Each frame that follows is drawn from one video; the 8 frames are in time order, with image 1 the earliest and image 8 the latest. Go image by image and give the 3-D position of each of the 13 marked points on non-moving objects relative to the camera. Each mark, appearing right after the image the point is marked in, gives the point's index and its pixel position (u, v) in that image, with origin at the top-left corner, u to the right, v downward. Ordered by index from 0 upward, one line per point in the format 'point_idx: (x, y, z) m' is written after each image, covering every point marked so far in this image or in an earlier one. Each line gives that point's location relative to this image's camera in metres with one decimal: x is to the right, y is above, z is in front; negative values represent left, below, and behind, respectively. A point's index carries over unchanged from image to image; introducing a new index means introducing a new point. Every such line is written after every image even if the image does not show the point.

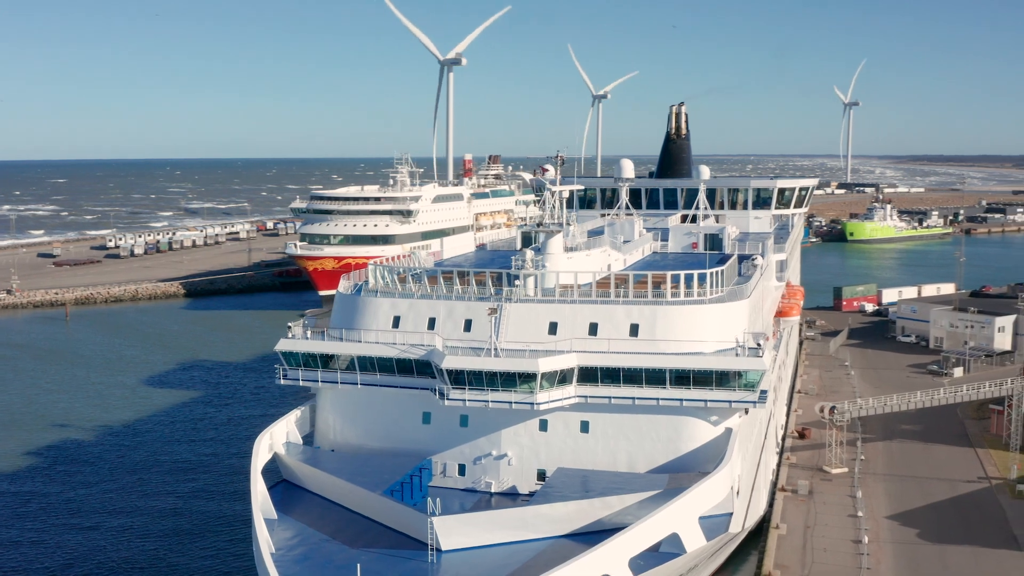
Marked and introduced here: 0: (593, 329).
0: (+0.8, -0.4, +12.9) m
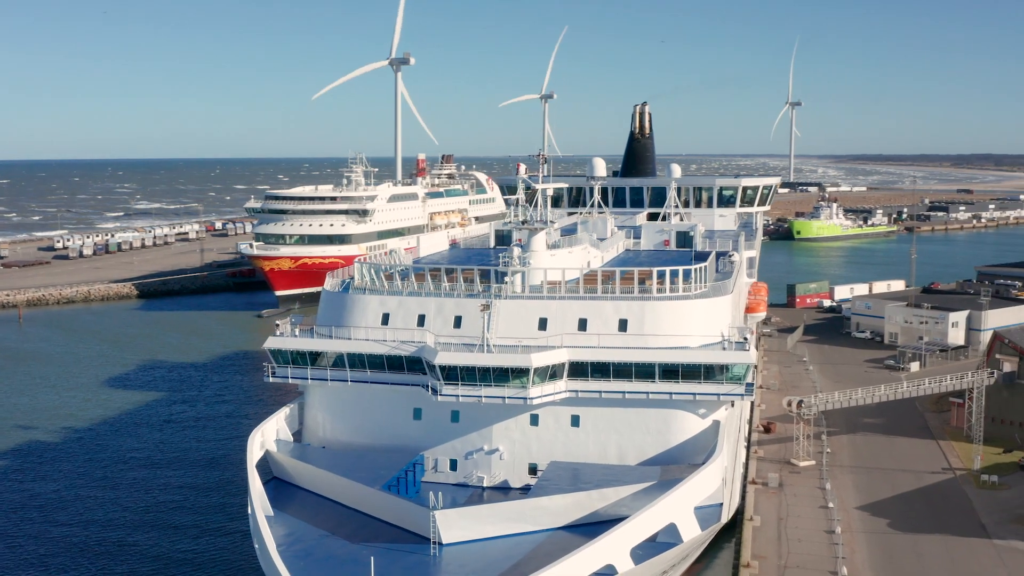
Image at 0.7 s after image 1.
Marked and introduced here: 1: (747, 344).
0: (+0.7, -0.3, +13.1) m
1: (+2.1, -0.5, +13.0) m
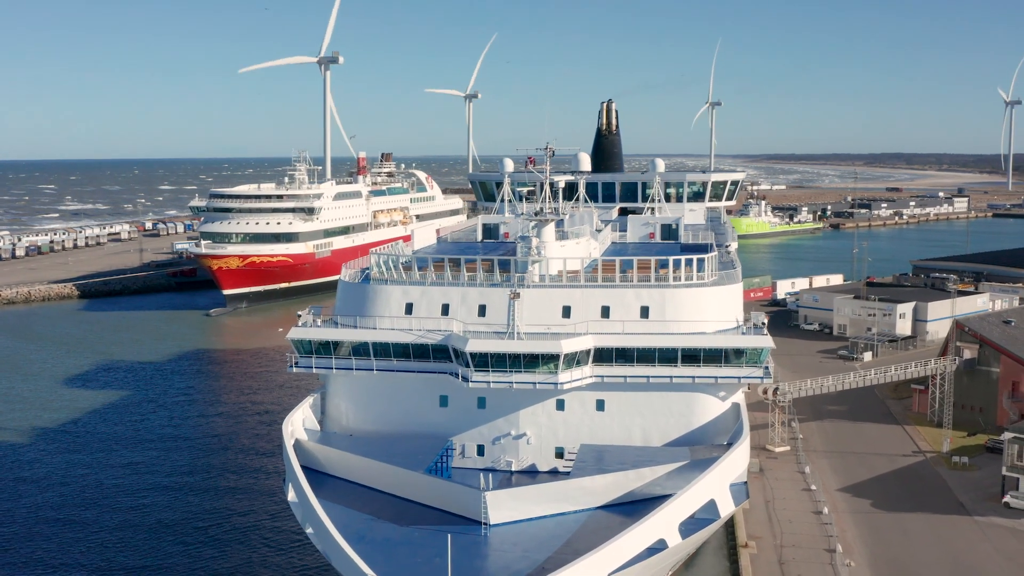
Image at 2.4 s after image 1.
0: (+0.9, -0.2, +13.5) m
1: (+2.3, -0.4, +13.5) m
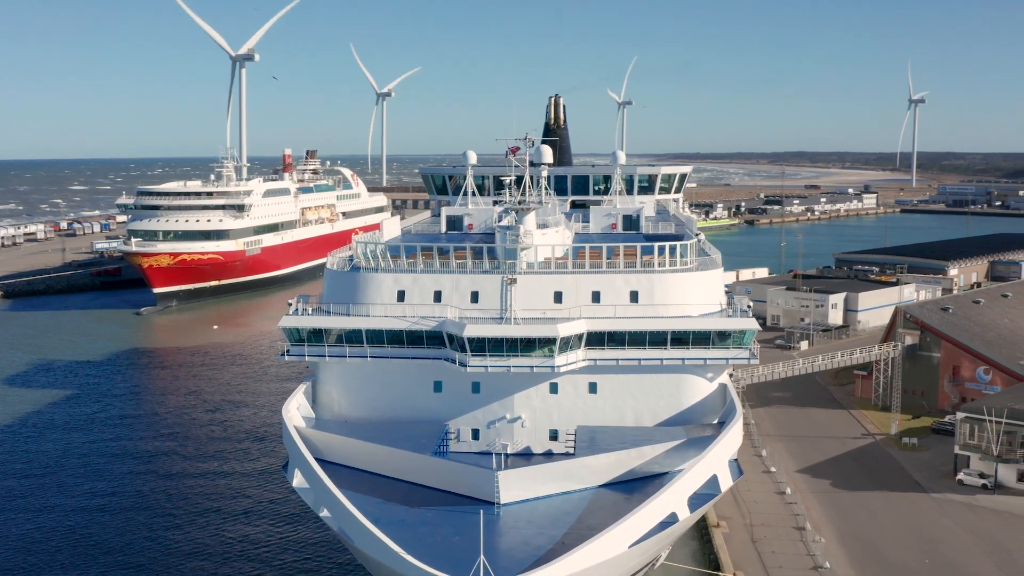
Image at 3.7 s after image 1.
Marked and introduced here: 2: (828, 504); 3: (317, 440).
0: (+0.8, -0.1, +13.9) m
1: (+2.3, -0.2, +14.0) m
2: (+3.8, -2.6, +17.2) m
3: (-1.8, -1.4, +12.9) m
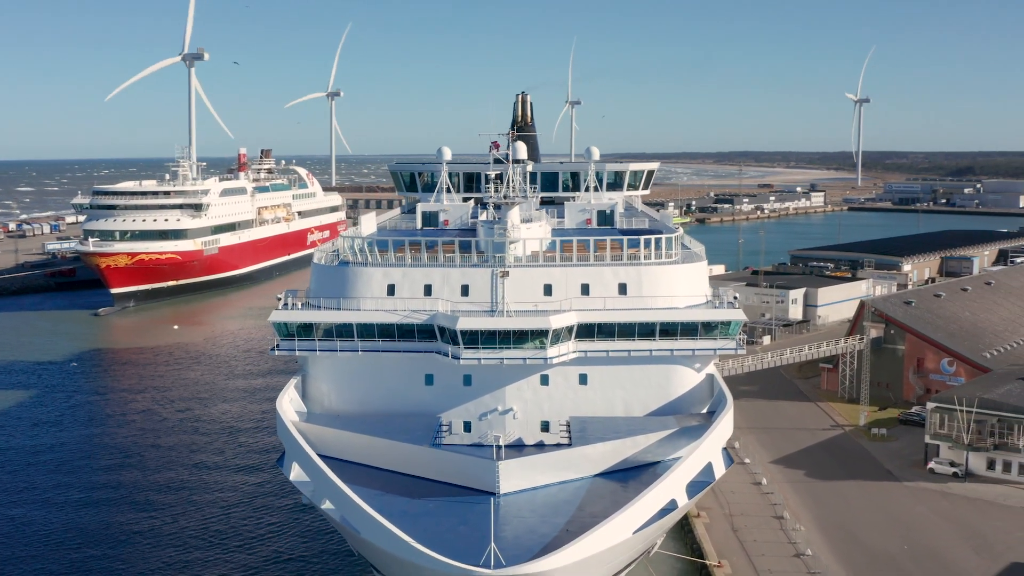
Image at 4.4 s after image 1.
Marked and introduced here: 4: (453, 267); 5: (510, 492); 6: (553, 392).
0: (+0.7, 0.0, +14.0) m
1: (+2.2, -0.1, +14.2) m
2: (+3.6, -2.5, +17.4) m
3: (-1.8, -1.3, +12.9) m
4: (-0.6, +0.2, +14.0) m
5: (0.0, -1.7, +11.9) m
6: (+0.4, -1.0, +13.7) m
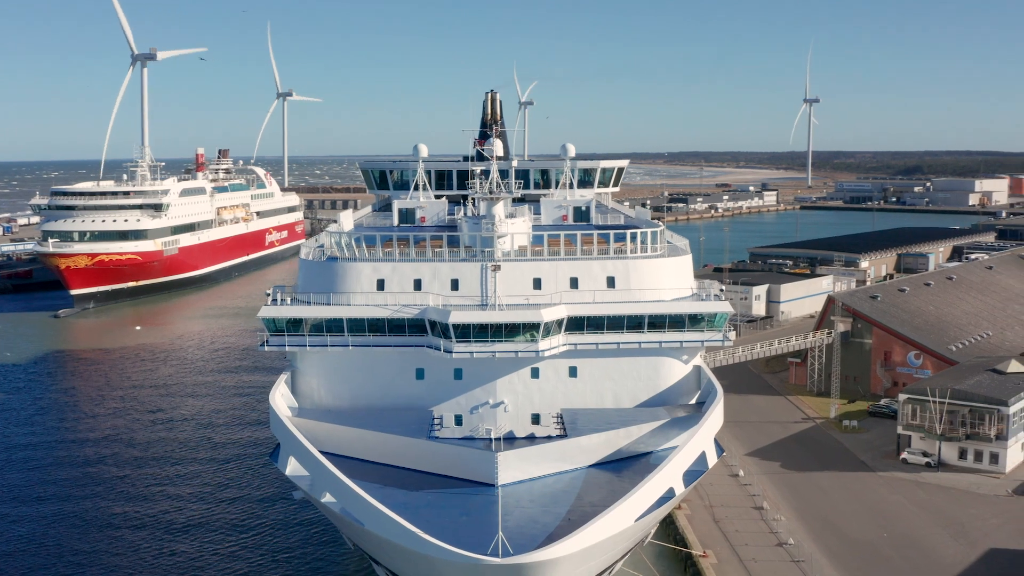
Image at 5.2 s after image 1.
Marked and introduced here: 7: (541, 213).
0: (+0.6, +0.1, +14.1) m
1: (+2.0, -0.1, +14.4) m
2: (+3.3, -2.4, +17.7) m
3: (-1.9, -1.3, +13.0) m
4: (-0.7, +0.3, +14.1) m
5: (0.0, -1.6, +12.0) m
6: (+0.3, -0.9, +13.8) m
7: (+0.4, +1.0, +19.4) m
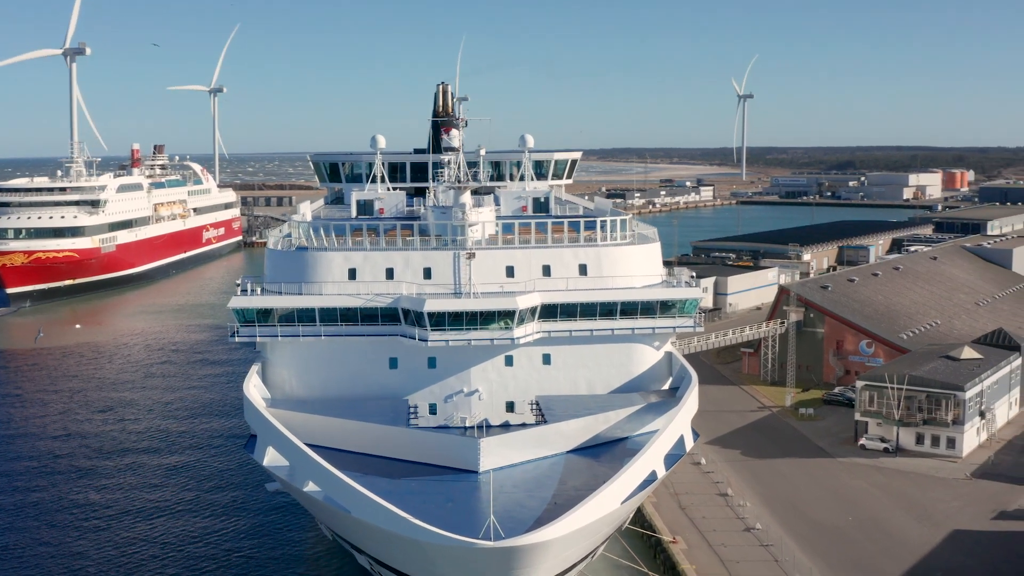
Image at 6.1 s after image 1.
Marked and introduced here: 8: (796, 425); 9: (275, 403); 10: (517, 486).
0: (+0.3, +0.2, +14.1) m
1: (+1.8, +0.1, +14.5) m
2: (+2.9, -2.3, +17.8) m
3: (-2.1, -1.2, +12.8) m
4: (-1.0, +0.4, +14.1) m
5: (-0.2, -1.5, +12.0) m
6: (0.0, -0.8, +13.8) m
7: (-0.2, +1.1, +19.3) m
8: (+3.9, -1.9, +19.8) m
9: (-2.3, -1.1, +13.9) m
10: (0.0, -1.6, +11.7) m
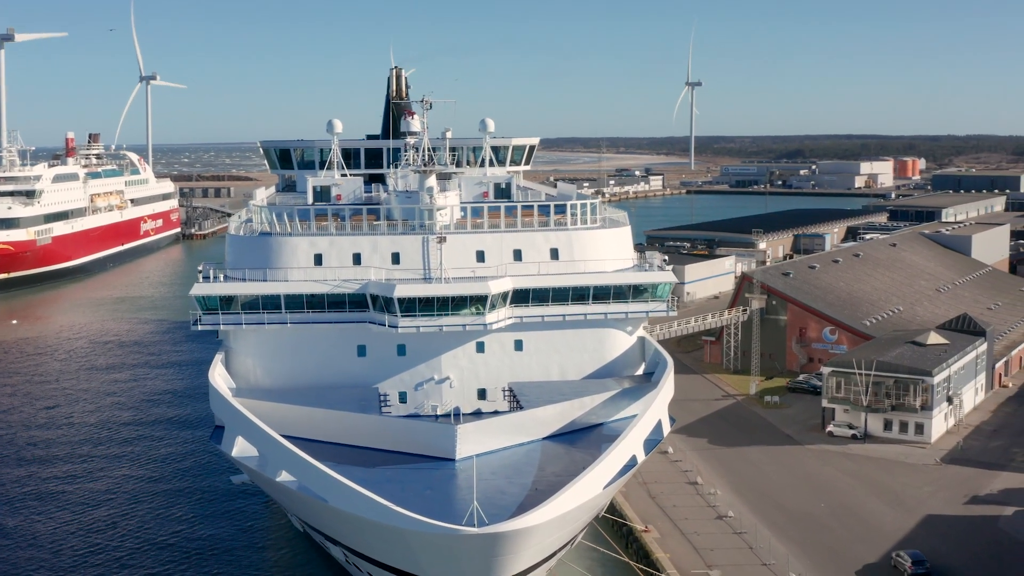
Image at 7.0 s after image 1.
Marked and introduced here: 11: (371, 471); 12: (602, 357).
0: (0.0, +0.3, +13.8) m
1: (+1.5, +0.2, +14.2) m
2: (+2.5, -2.1, +17.6) m
3: (-2.3, -1.0, +12.4) m
4: (-1.2, +0.5, +13.7) m
5: (-0.4, -1.4, +11.7) m
6: (-0.2, -0.7, +13.5) m
7: (-0.7, +1.3, +19.0) m
8: (+3.4, -1.7, +19.7) m
9: (-2.6, -1.0, +13.5) m
10: (-0.1, -1.5, +11.3) m
11: (-1.1, -1.5, +11.4) m
12: (+0.9, -0.7, +13.8) m
